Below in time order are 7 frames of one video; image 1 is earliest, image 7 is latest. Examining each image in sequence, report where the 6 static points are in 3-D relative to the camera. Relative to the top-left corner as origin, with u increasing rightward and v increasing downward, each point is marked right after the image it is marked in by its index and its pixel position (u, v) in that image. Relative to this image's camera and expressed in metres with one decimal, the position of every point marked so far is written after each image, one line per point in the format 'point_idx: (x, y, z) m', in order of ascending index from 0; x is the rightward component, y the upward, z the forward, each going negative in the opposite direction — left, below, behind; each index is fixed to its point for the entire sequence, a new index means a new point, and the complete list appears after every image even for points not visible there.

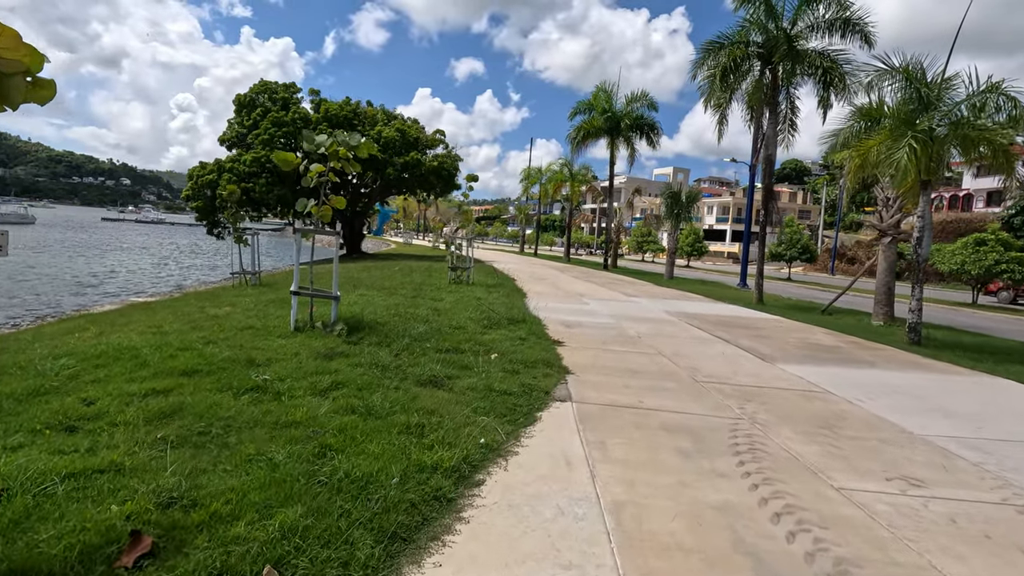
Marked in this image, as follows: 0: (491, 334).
0: (-0.3, -0.7, +7.9) m
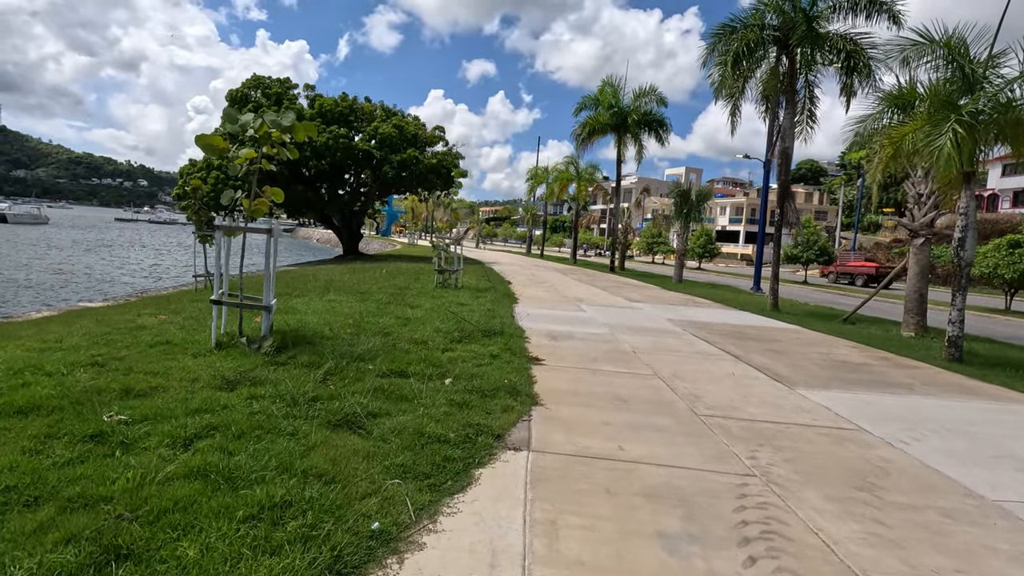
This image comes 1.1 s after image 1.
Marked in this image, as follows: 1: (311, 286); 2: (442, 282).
0: (-0.7, -0.8, +6.7) m
1: (-4.7, 0.0, +12.5) m
2: (-1.9, +0.1, +14.4) m
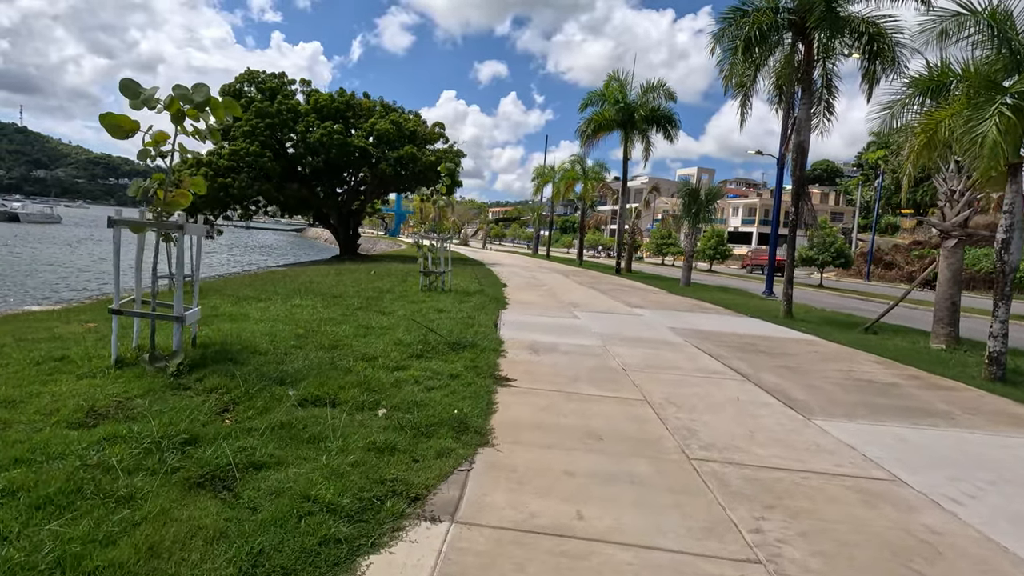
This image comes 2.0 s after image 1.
0: (-1.1, -0.9, +5.7) m
1: (-5.0, 0.0, +11.6) m
2: (-2.1, +0.1, +13.4) m
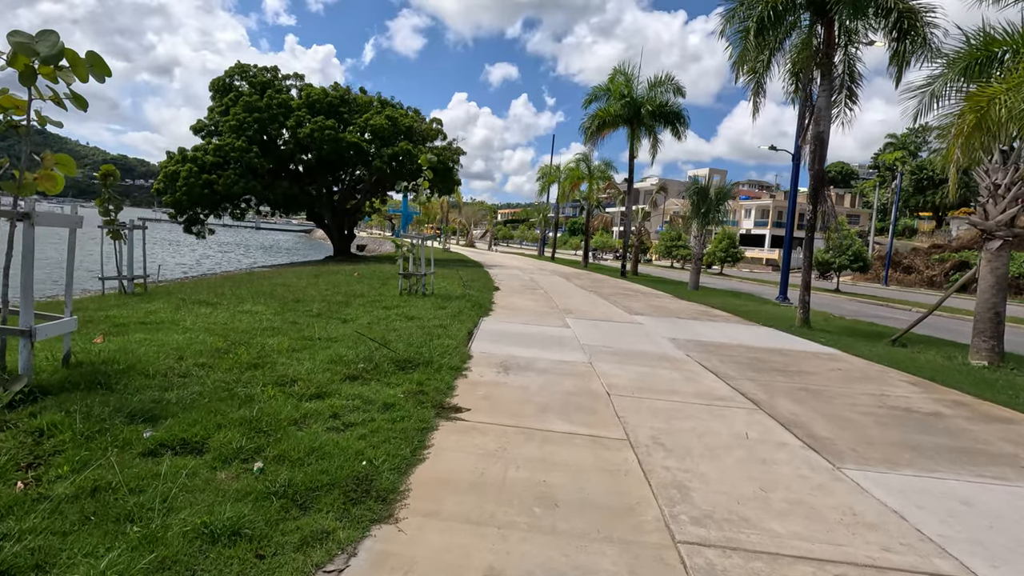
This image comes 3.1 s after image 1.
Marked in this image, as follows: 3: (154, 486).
0: (-1.6, -1.0, +4.5) m
1: (-5.3, -0.1, +10.5) m
2: (-2.4, 0.0, +12.2) m
3: (-1.9, -1.1, +2.9) m
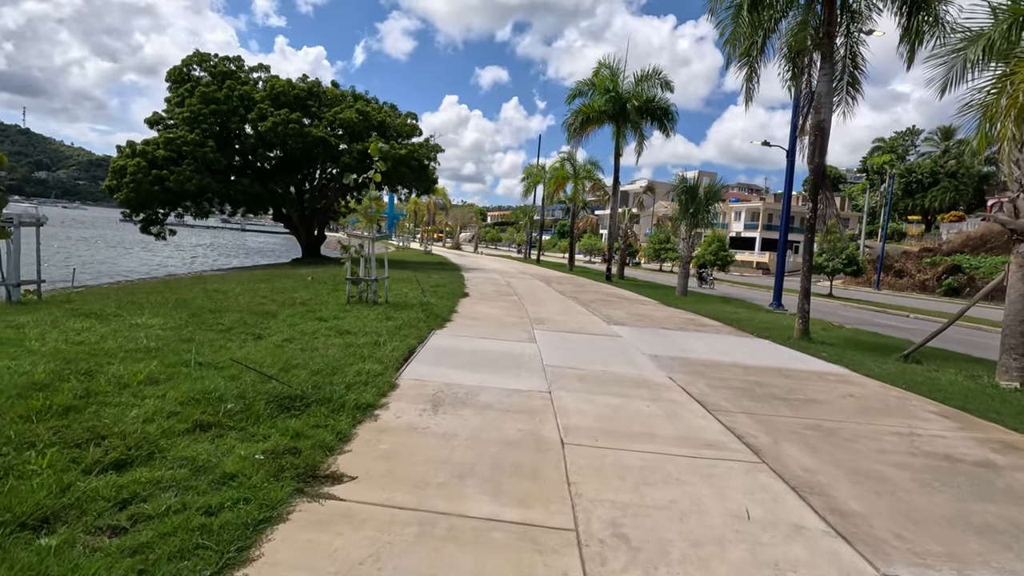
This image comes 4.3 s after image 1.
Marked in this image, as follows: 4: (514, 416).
0: (-2.2, -1.1, +3.1) m
1: (-6.0, -0.2, +9.0) m
2: (-3.2, -0.2, +10.8) m
3: (-2.5, -1.2, +1.4) m
4: (0.0, -1.2, +4.9) m
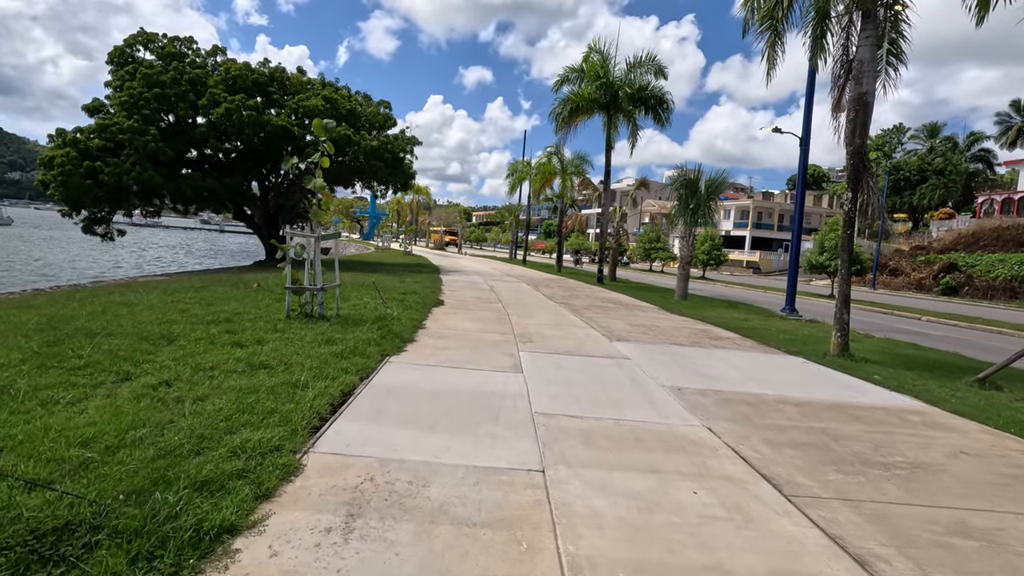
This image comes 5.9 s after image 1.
0: (-2.3, -1.2, +1.0) m
1: (-6.3, -0.4, +6.8) m
2: (-3.5, -0.3, +8.6) m
3: (-2.6, -1.3, -0.7) m
4: (-0.1, -1.3, +2.8) m
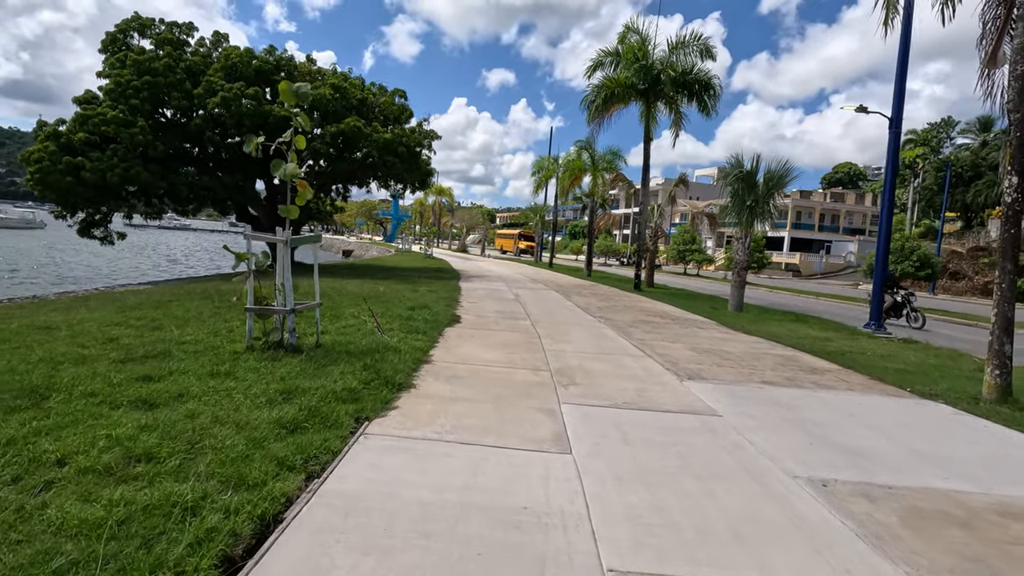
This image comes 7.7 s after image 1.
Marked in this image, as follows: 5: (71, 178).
0: (-2.2, -1.5, -1.2) m
1: (-6.0, -0.7, +4.8) m
2: (-3.1, -0.6, +6.5) m
3: (-2.6, -1.6, -2.9) m
4: (0.0, -1.6, +0.5) m
5: (-13.4, +3.3, +16.2) m
